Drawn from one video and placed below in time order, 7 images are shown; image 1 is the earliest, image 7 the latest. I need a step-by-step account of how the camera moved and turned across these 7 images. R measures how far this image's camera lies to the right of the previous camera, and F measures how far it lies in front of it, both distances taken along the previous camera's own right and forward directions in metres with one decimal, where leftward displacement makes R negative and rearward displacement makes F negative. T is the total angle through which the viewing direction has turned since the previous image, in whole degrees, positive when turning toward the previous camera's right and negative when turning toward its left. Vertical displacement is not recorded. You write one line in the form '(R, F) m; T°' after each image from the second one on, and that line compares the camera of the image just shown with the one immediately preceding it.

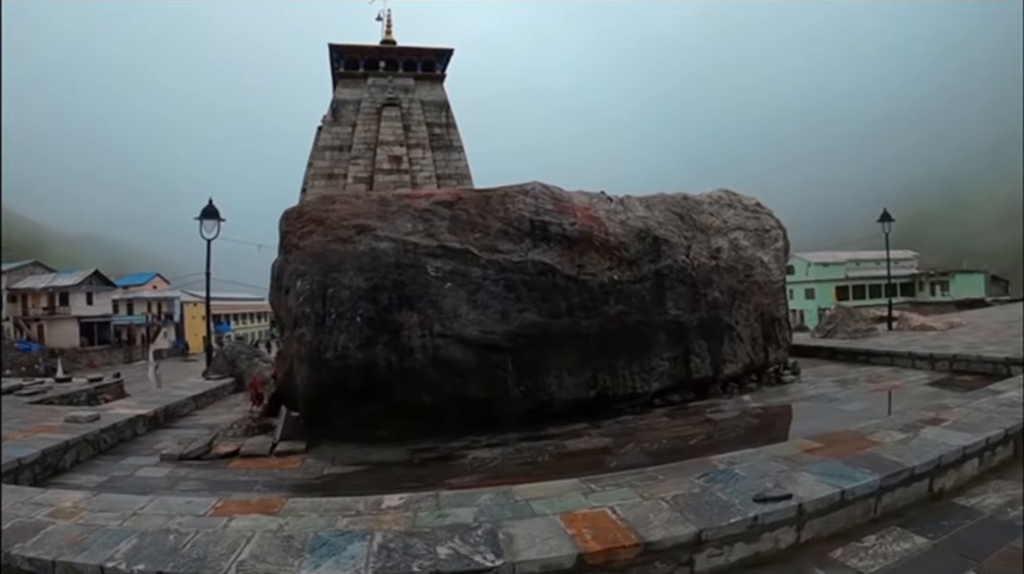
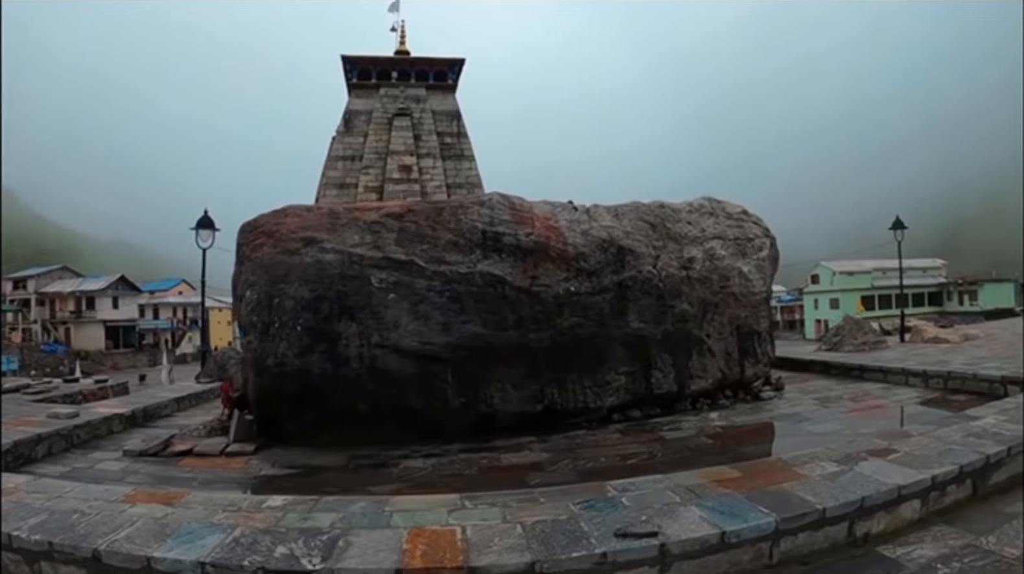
(+0.7, +0.1) m; -4°
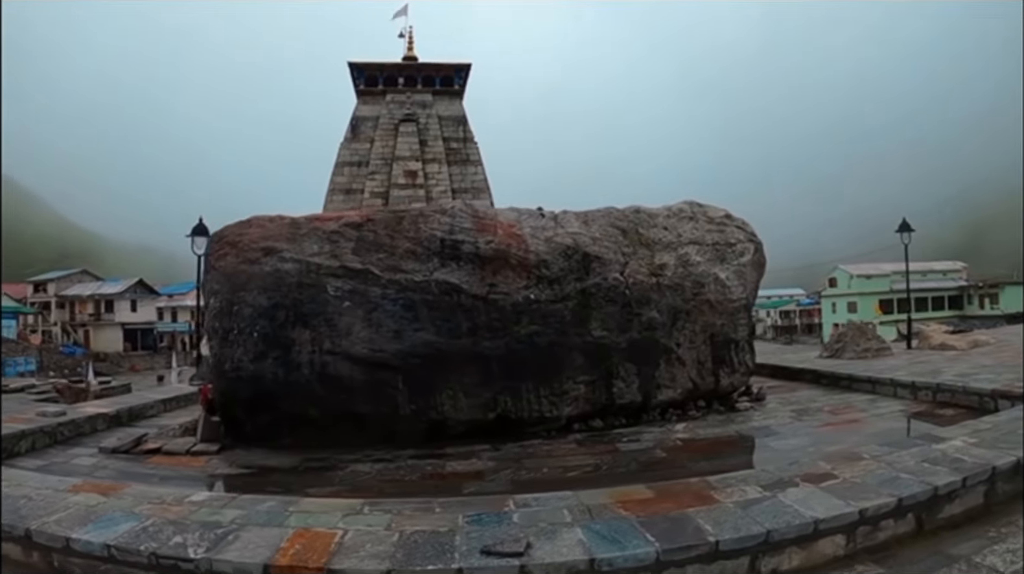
(+0.6, +0.1) m; -3°
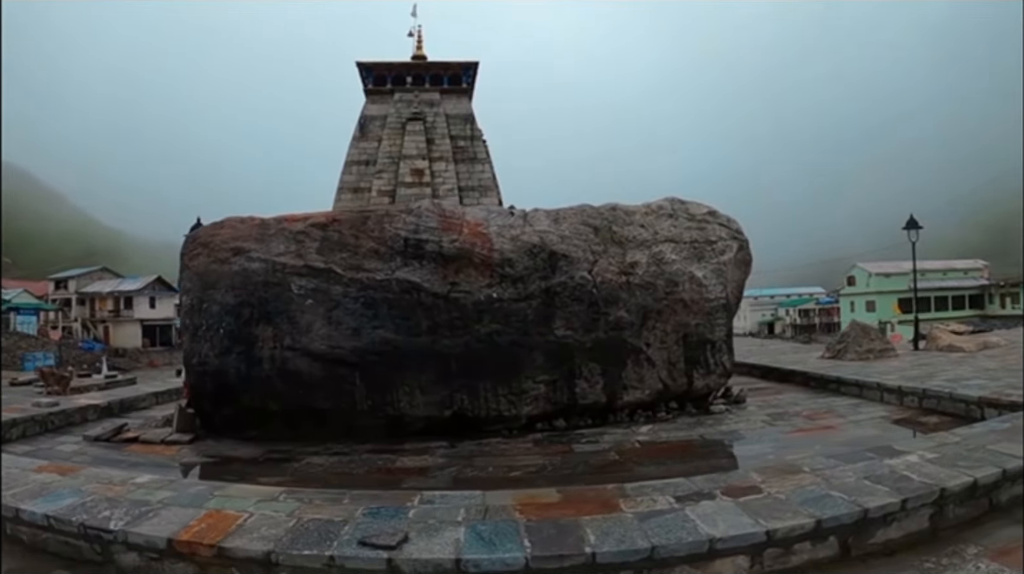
(+0.6, +0.1) m; -3°
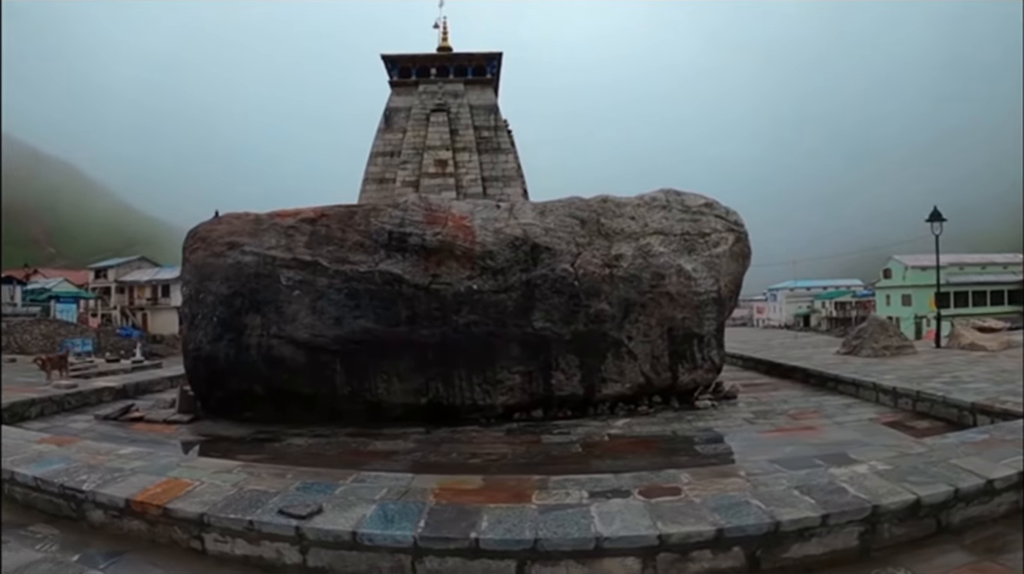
(+0.5, 0.0) m; -5°
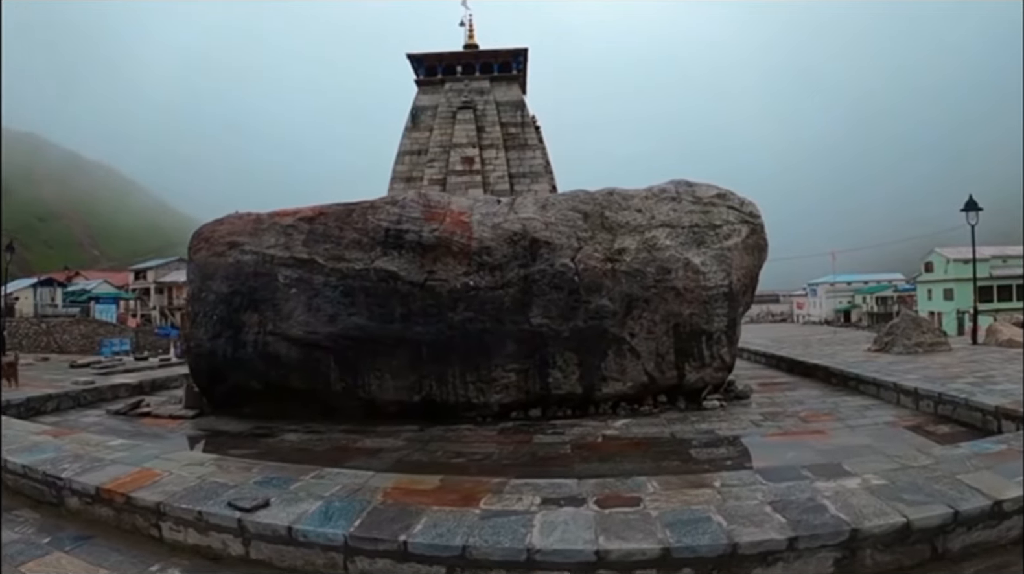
(+0.4, +0.1) m; -4°
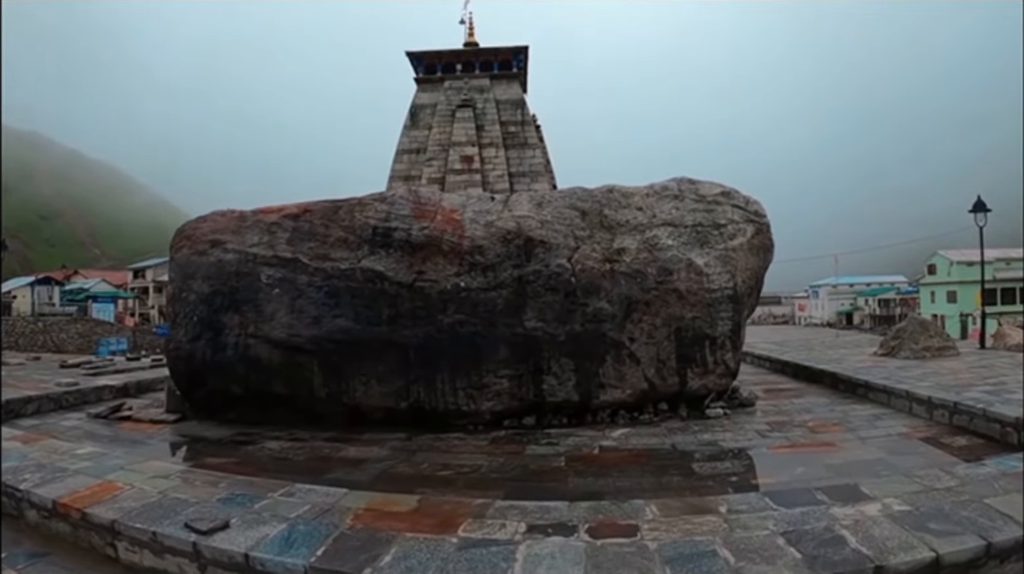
(+0.1, +0.2) m; 0°
